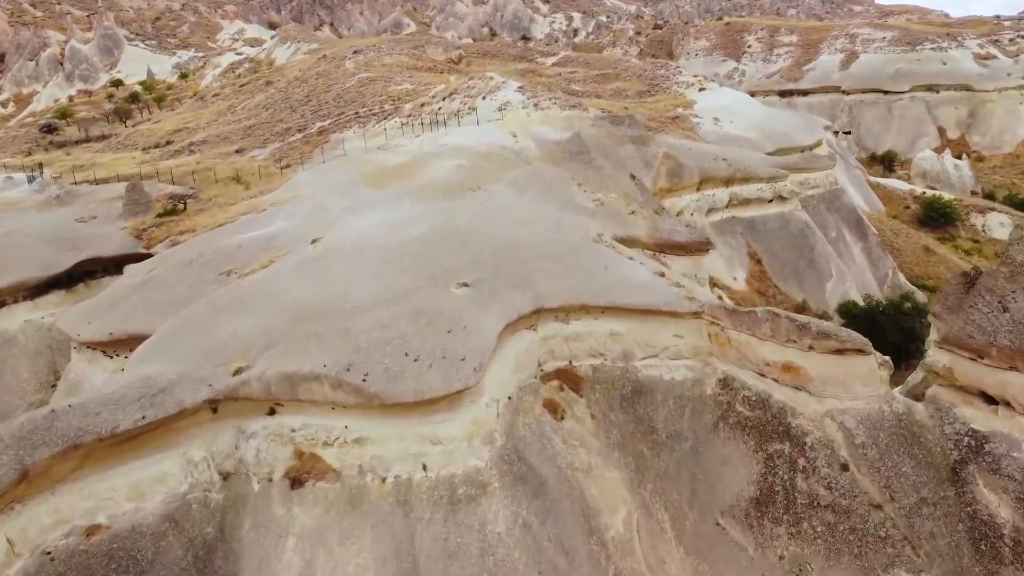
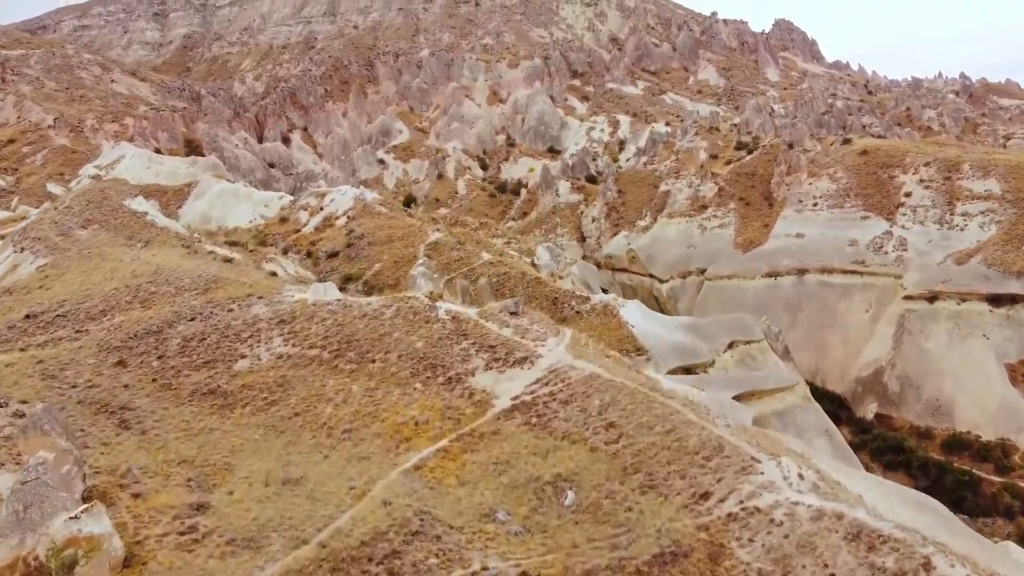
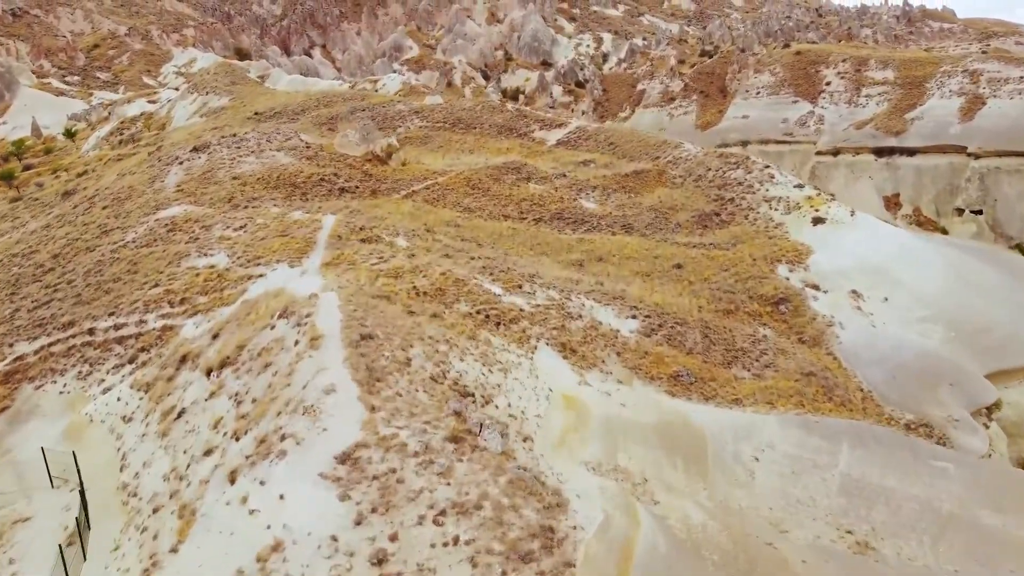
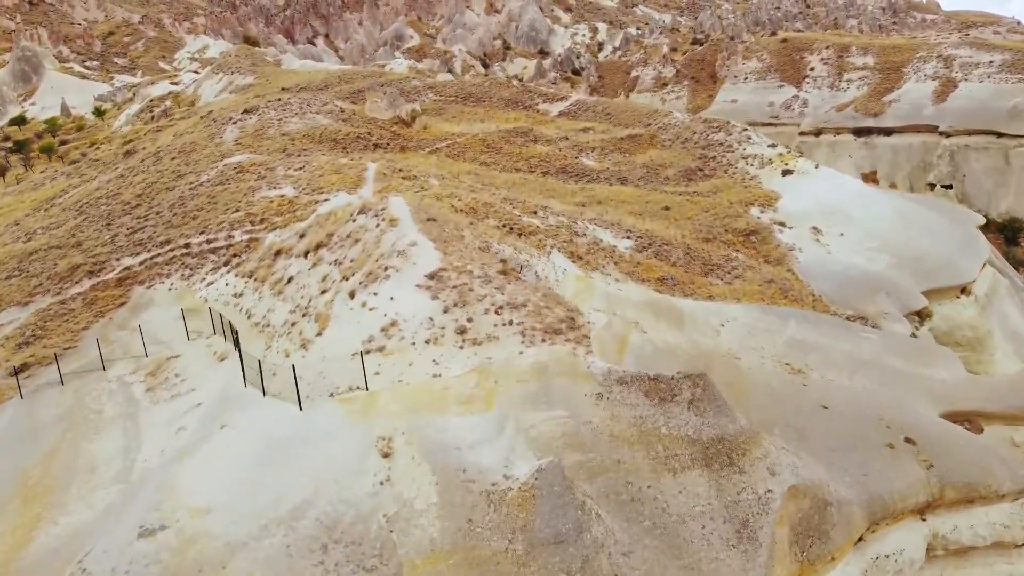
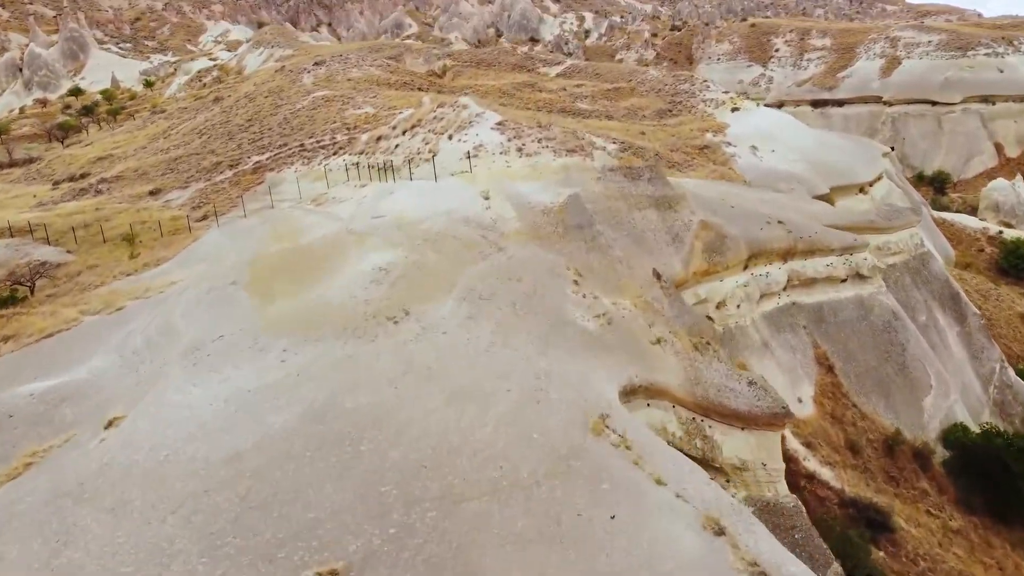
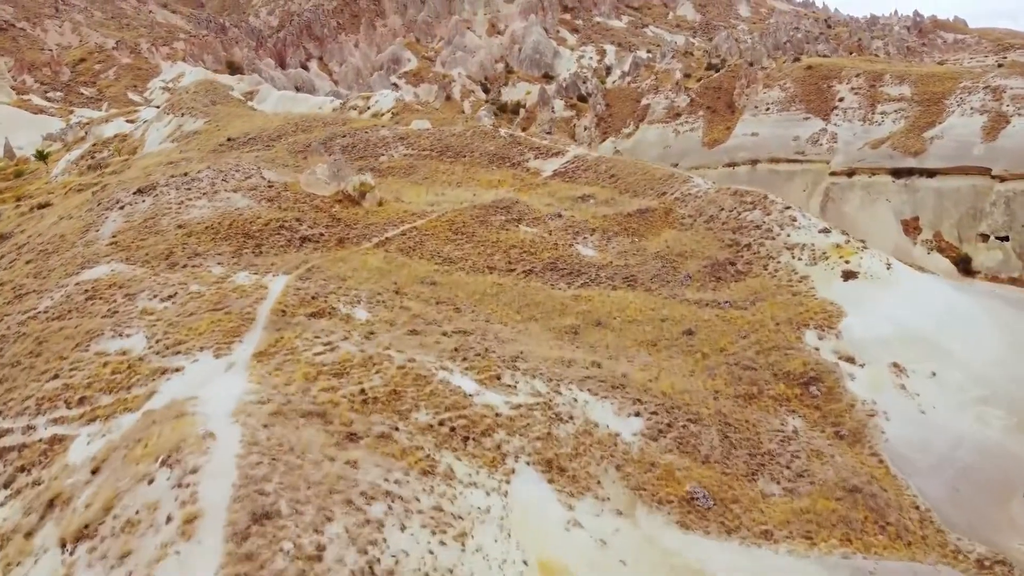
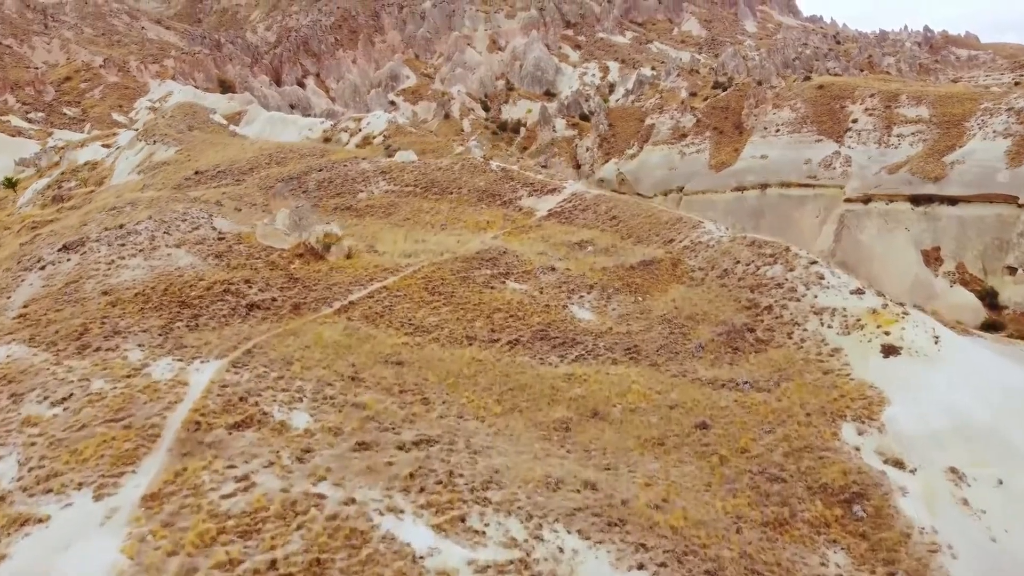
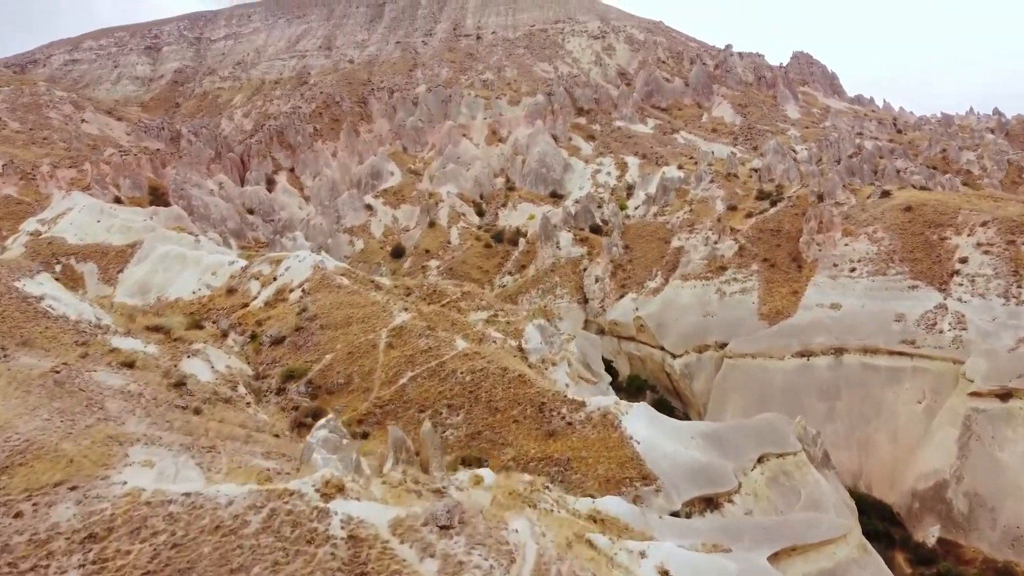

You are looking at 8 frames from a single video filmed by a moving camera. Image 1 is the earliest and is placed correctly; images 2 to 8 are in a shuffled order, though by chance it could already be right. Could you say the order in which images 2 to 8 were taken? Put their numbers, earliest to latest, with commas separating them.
5, 4, 3, 6, 7, 2, 8
